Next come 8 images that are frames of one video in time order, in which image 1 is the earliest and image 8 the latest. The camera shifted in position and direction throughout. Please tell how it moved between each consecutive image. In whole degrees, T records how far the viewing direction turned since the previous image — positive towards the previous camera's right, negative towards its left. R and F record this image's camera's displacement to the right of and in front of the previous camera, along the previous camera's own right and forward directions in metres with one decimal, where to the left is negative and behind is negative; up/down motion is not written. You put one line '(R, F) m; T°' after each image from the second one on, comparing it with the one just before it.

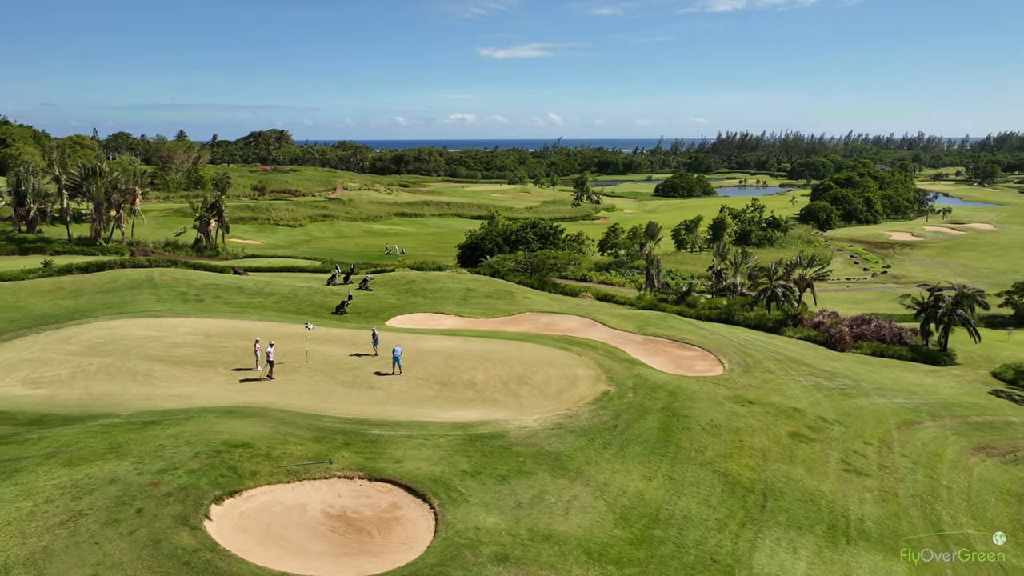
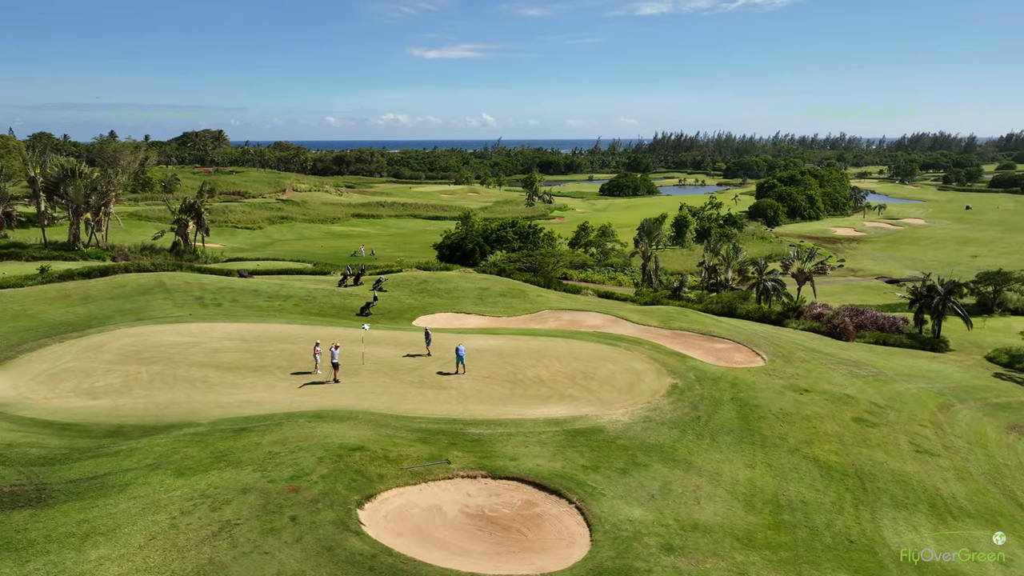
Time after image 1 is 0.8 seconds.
(-4.8, +0.2) m; +5°
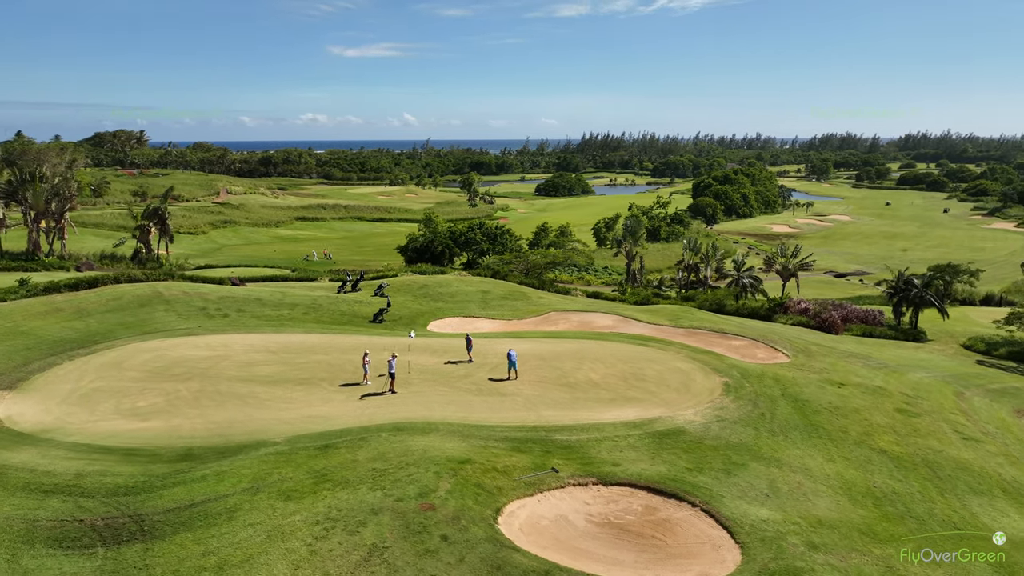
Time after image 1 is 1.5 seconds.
(-4.6, +0.5) m; +6°
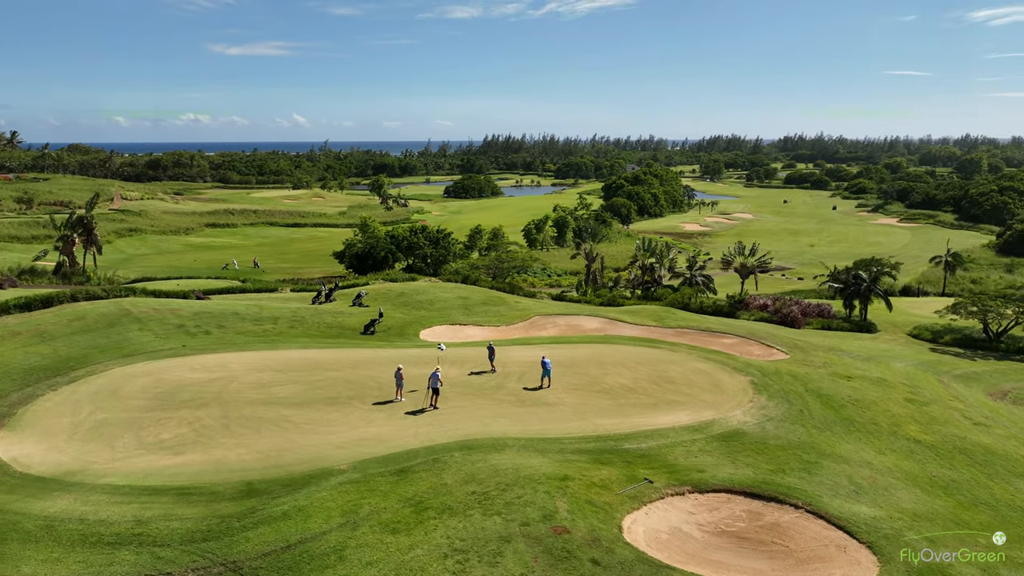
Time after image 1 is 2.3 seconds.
(-4.7, +1.0) m; +8°
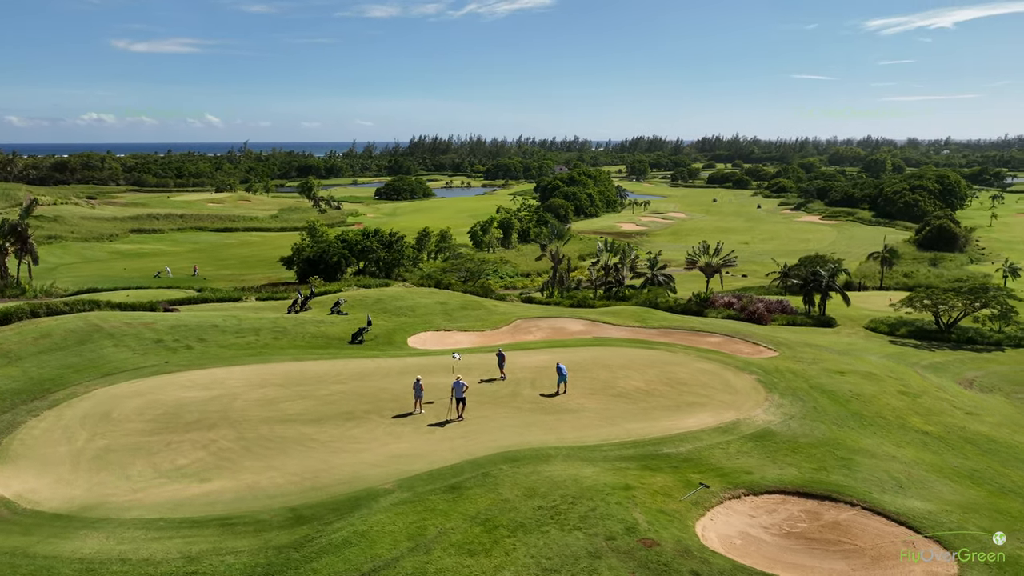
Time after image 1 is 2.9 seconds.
(-3.1, +0.7) m; +6°
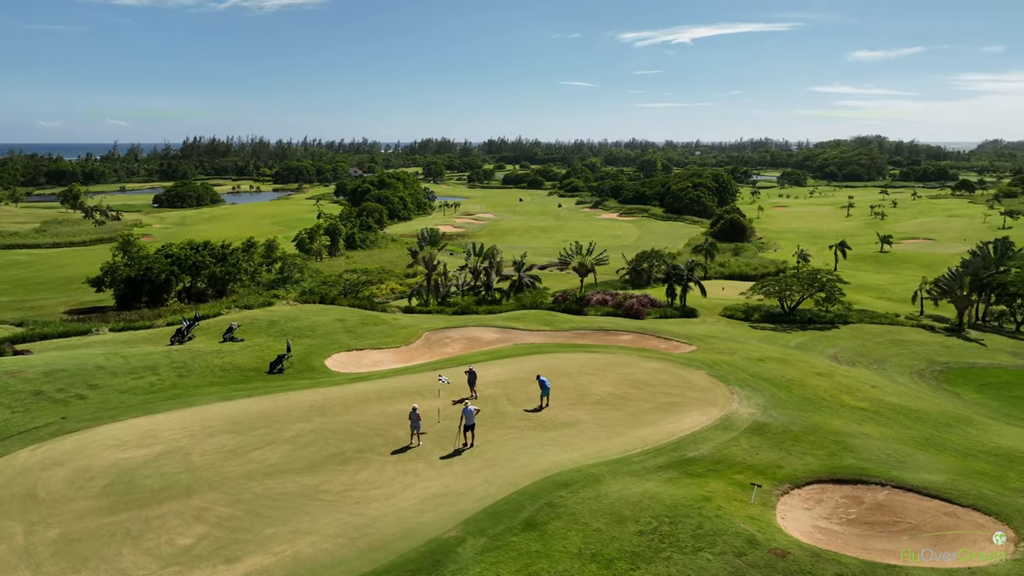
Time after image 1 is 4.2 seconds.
(-6.2, +2.1) m; +16°
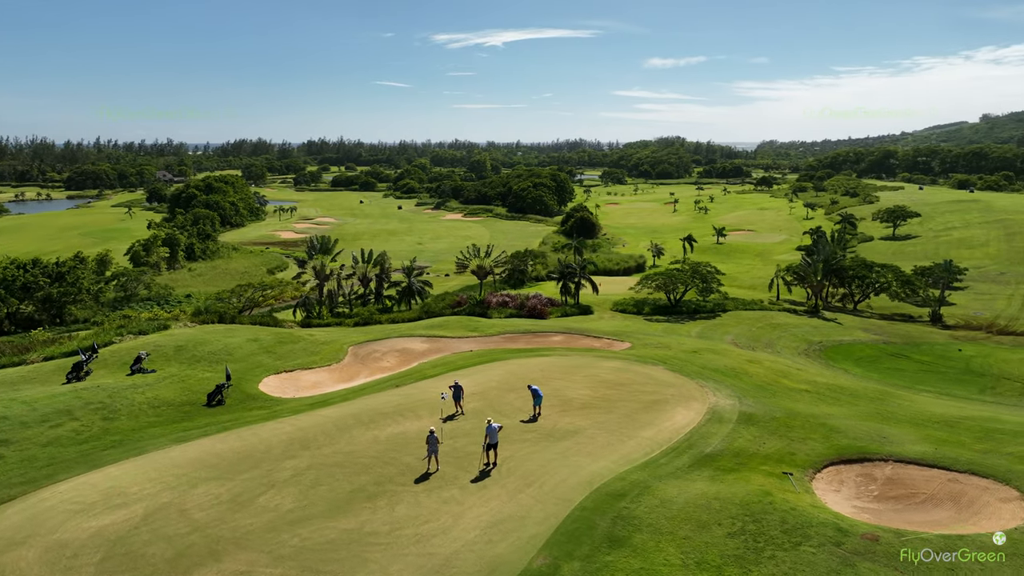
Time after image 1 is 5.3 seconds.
(-5.3, +1.5) m; +14°
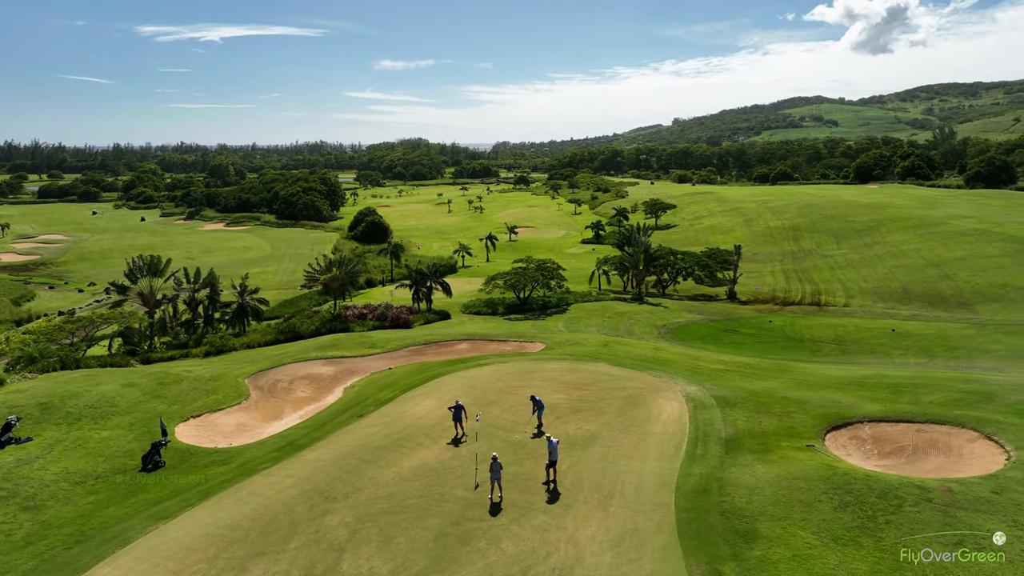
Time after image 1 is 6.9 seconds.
(-7.8, +2.3) m; +20°
